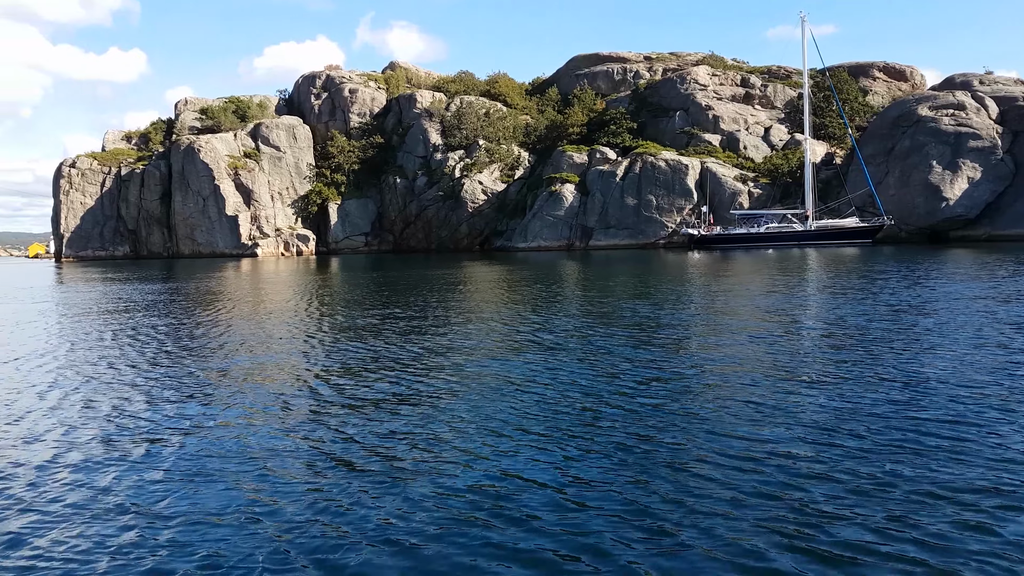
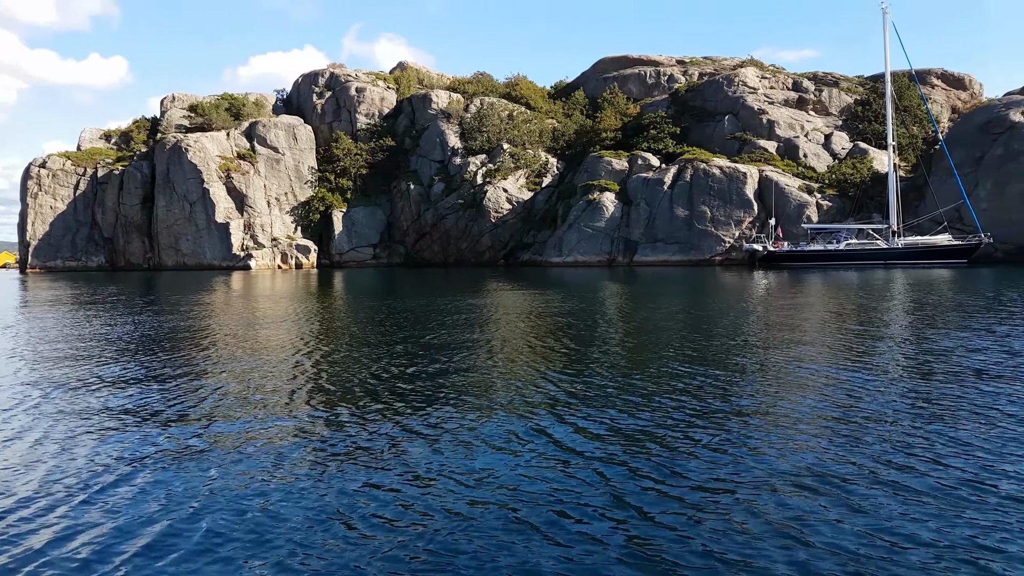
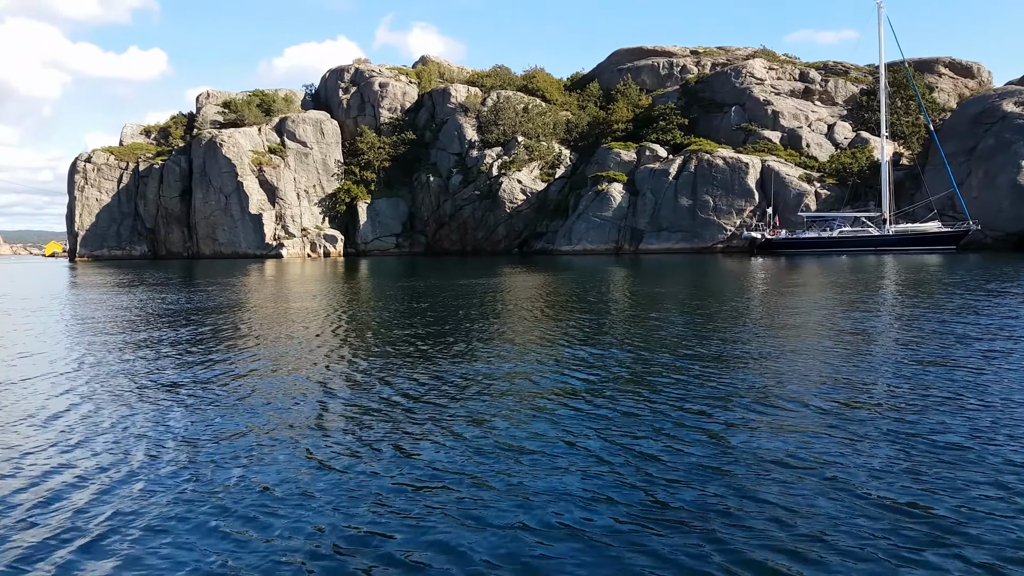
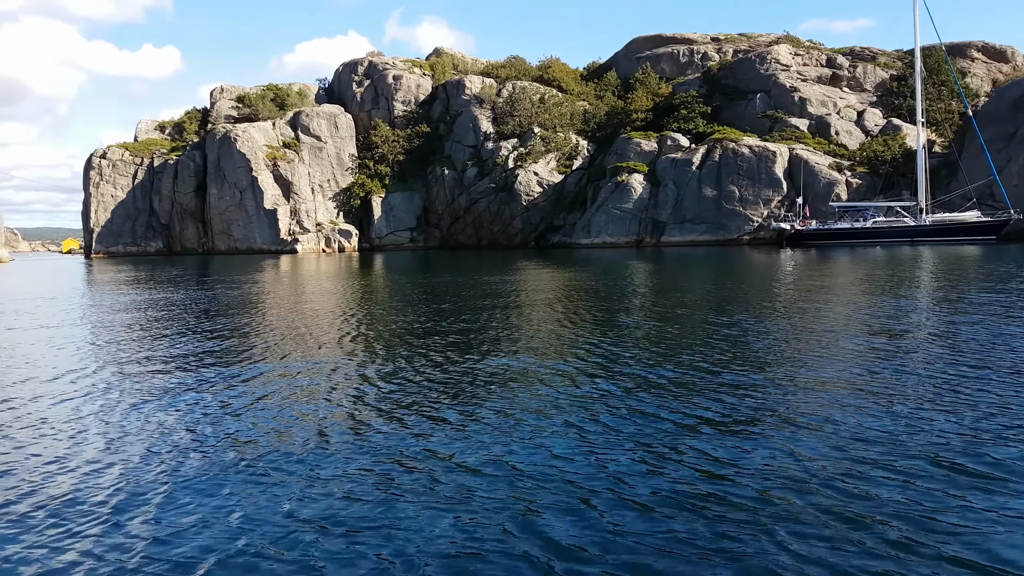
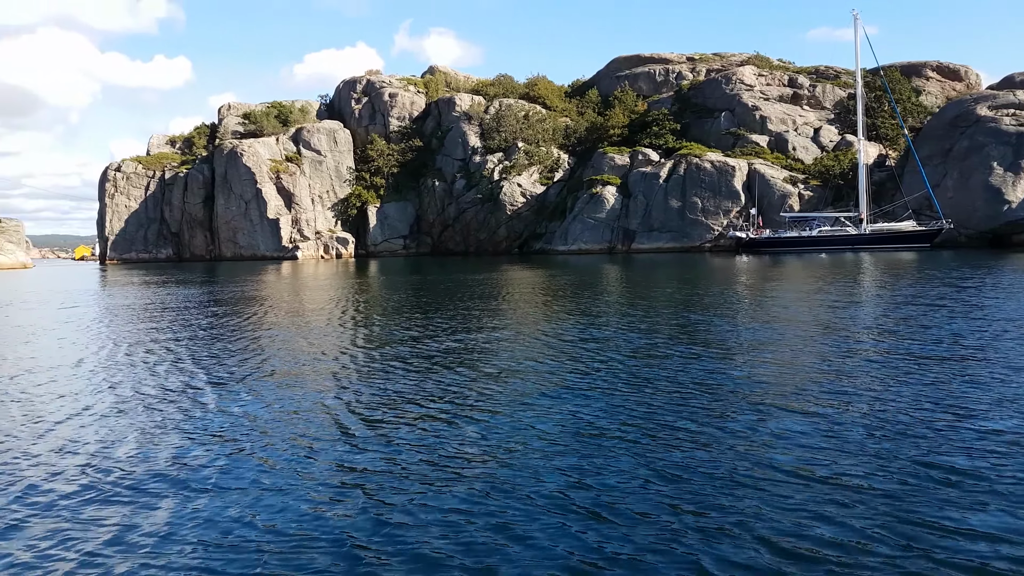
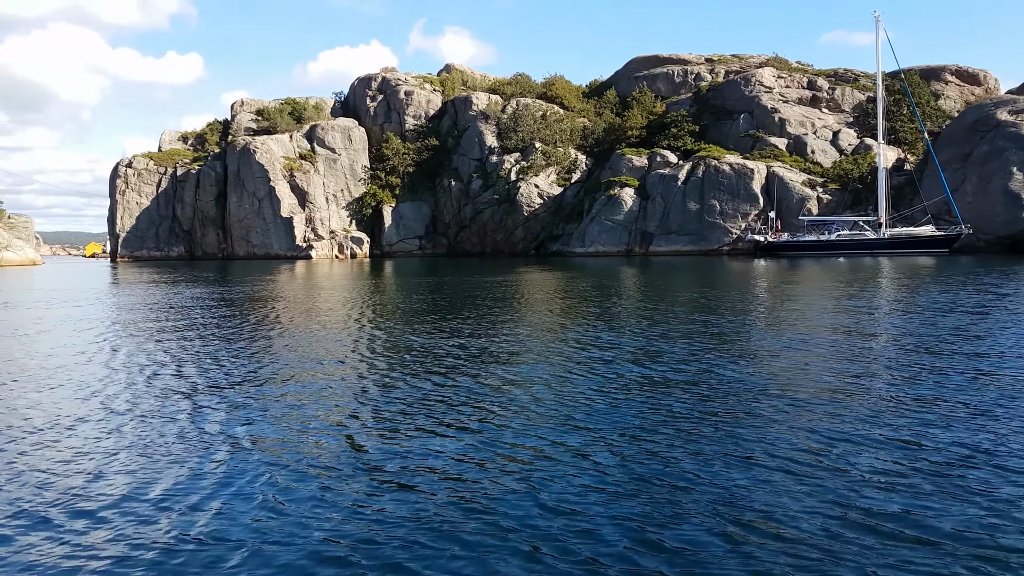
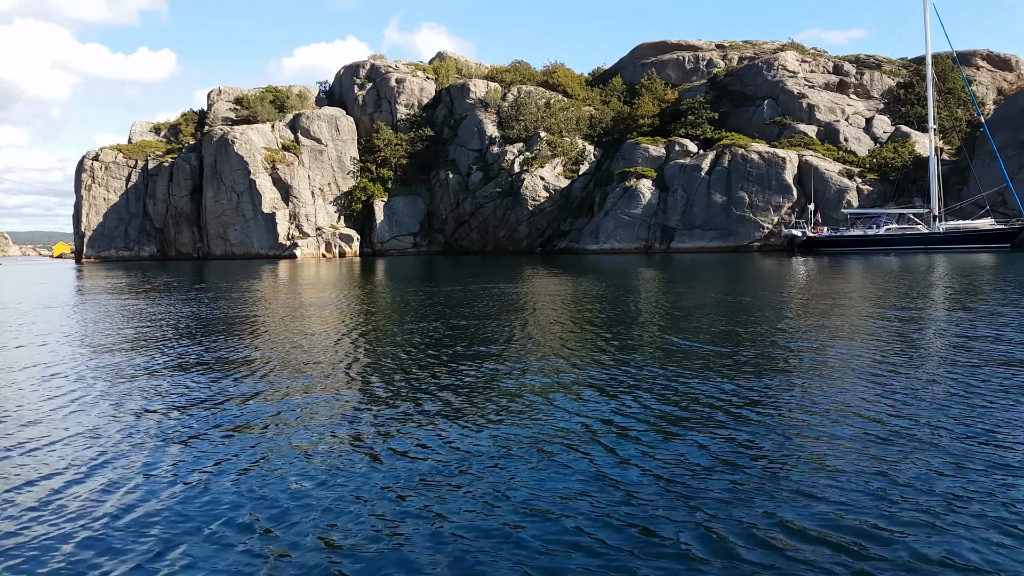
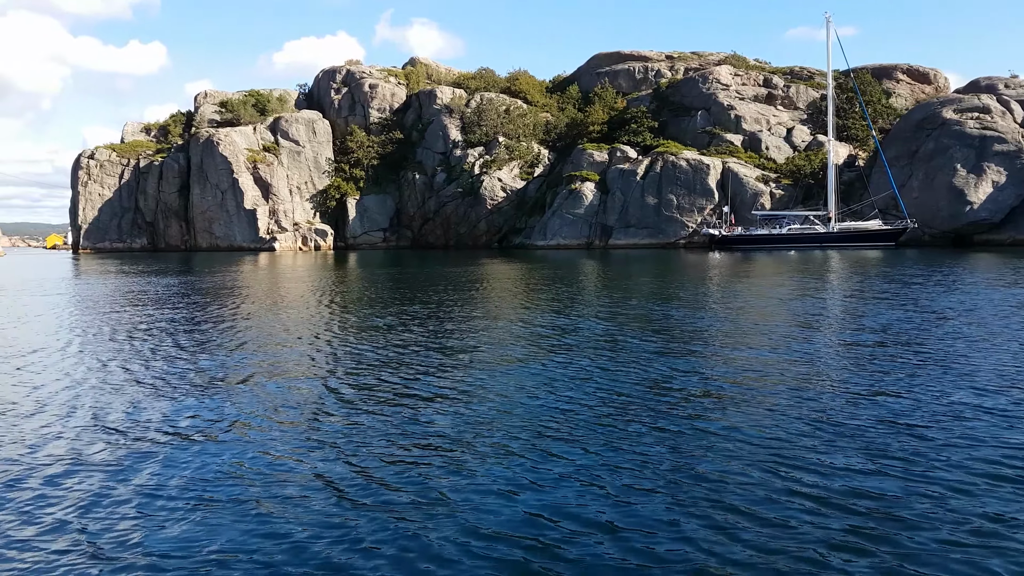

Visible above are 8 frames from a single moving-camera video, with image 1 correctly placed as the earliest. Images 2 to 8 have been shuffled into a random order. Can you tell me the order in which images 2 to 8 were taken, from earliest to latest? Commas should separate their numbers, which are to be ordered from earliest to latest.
8, 5, 6, 3, 4, 7, 2
